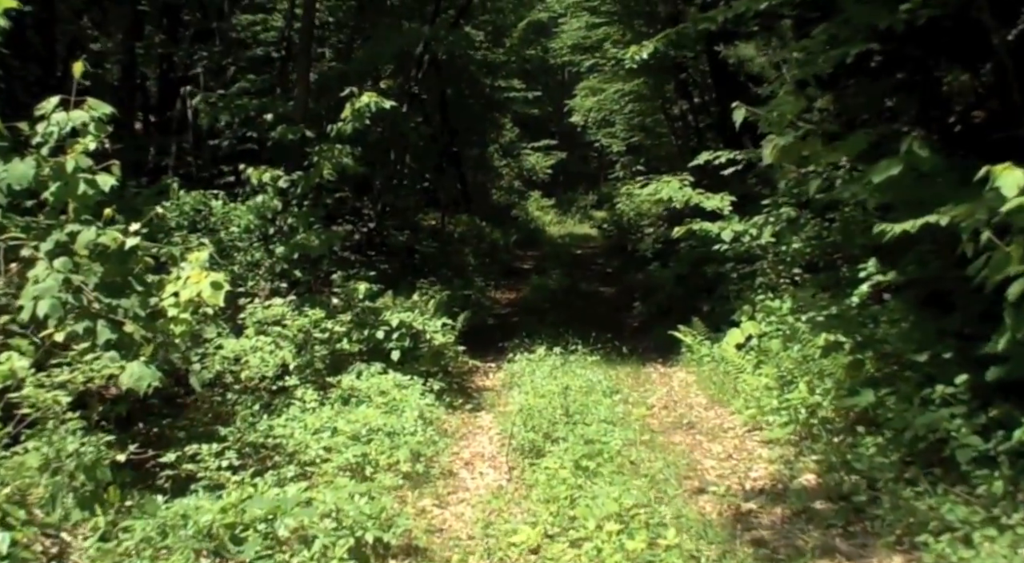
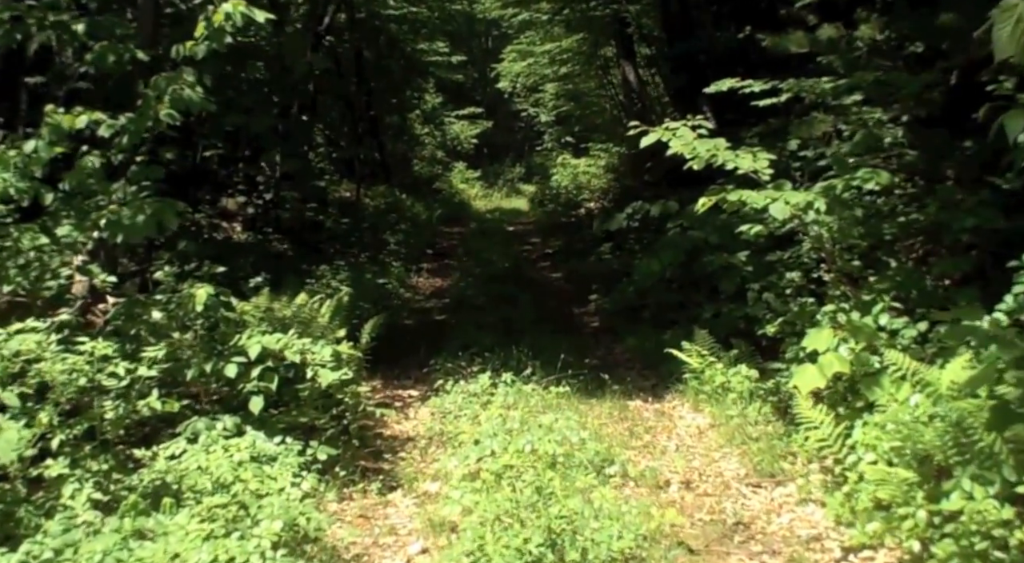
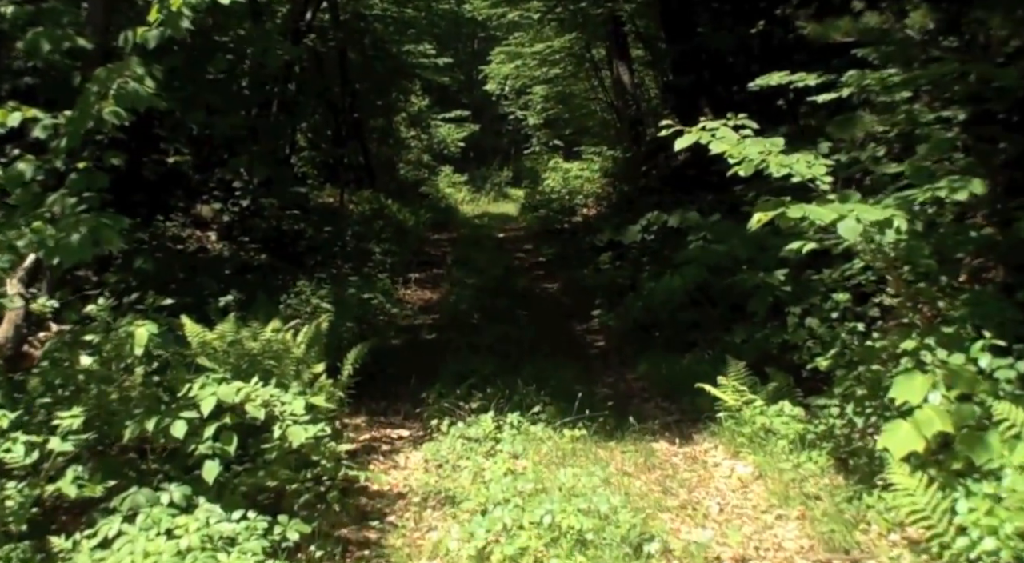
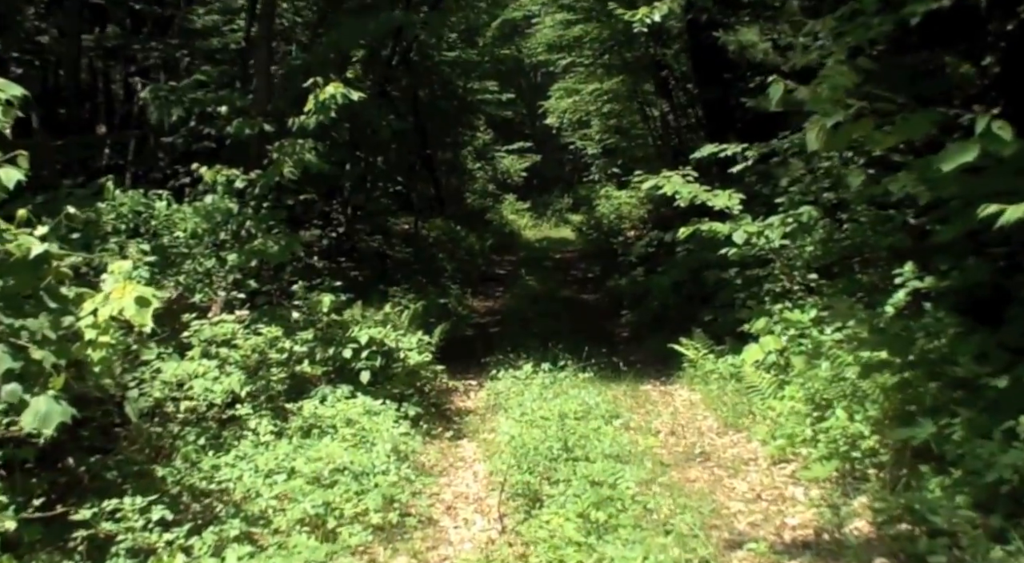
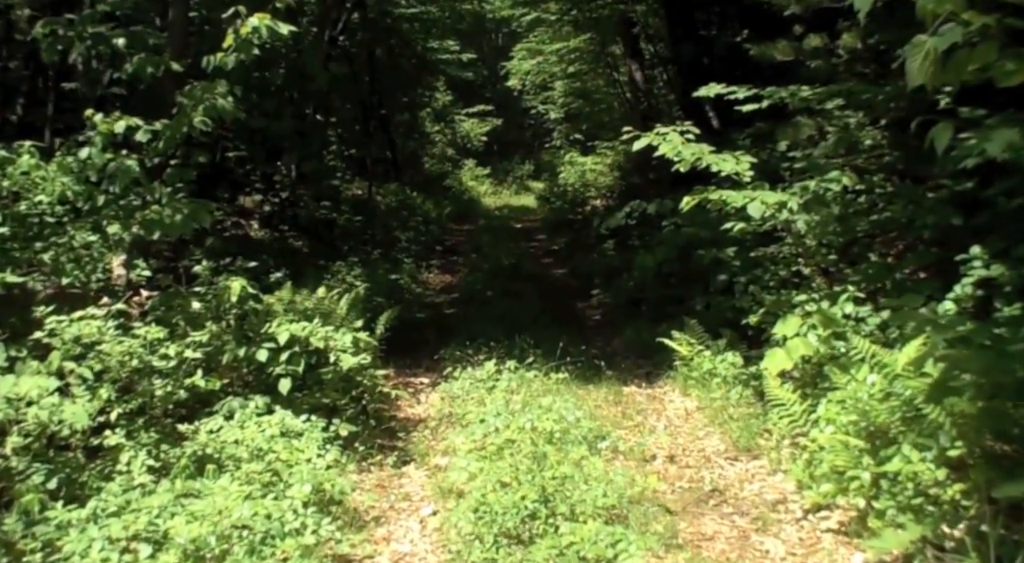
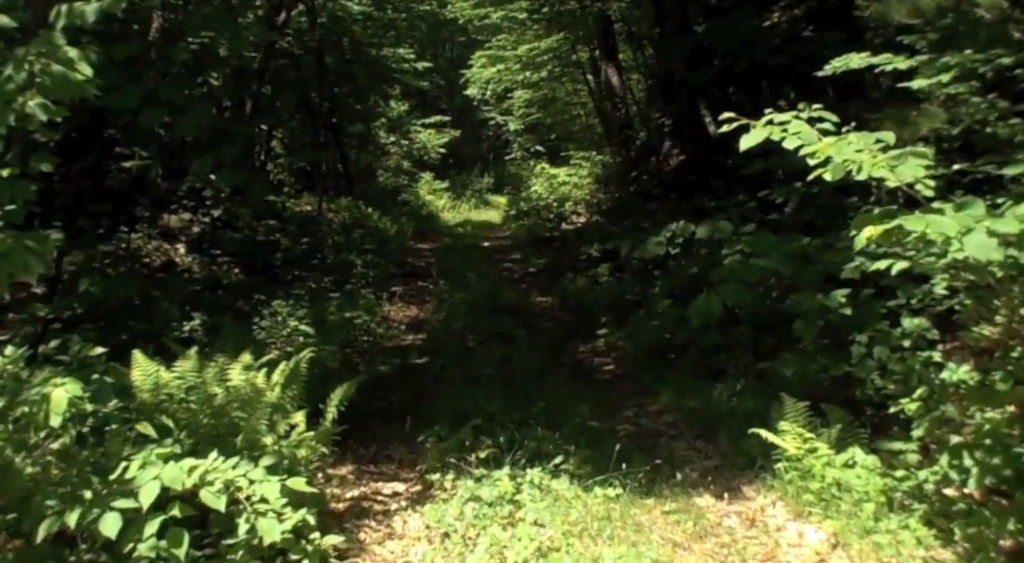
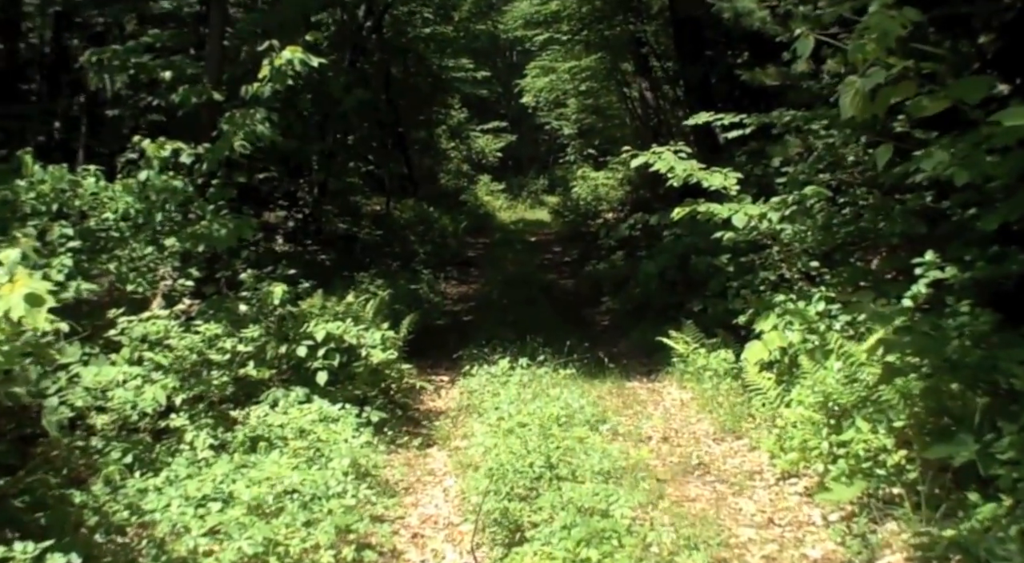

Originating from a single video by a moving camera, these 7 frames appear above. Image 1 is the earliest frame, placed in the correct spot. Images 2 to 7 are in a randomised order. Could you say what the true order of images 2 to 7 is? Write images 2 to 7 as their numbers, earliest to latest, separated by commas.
4, 7, 5, 2, 3, 6
